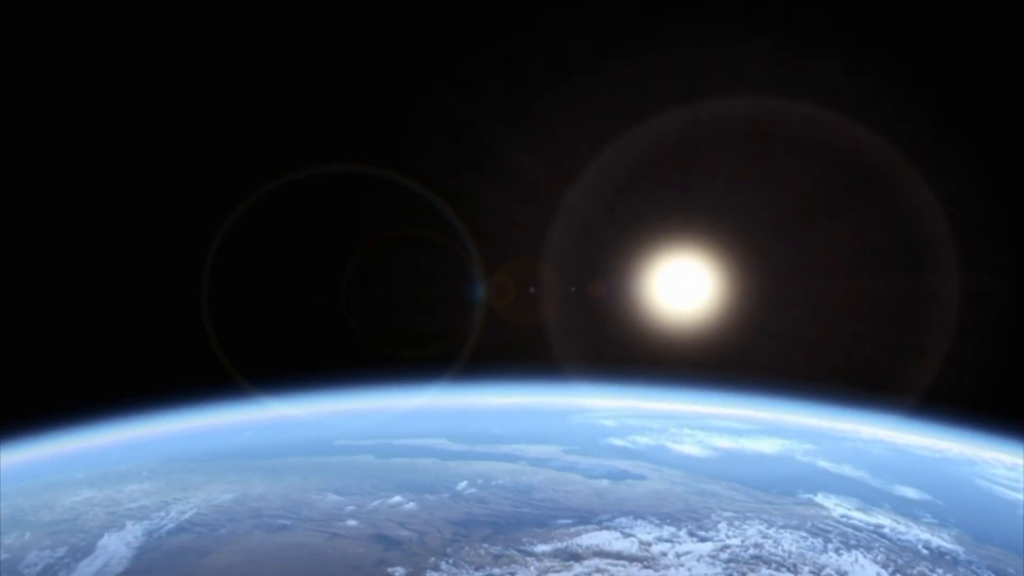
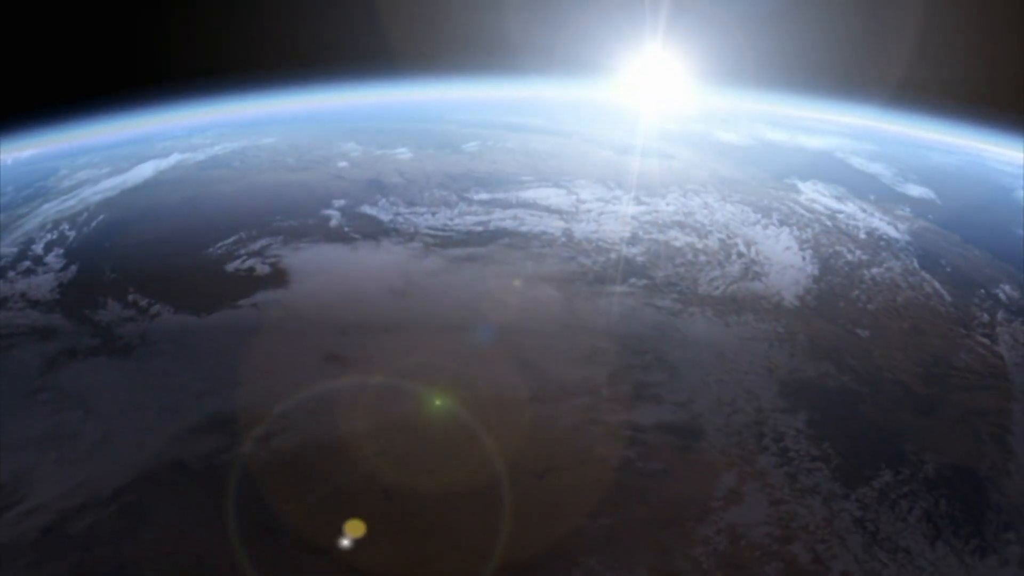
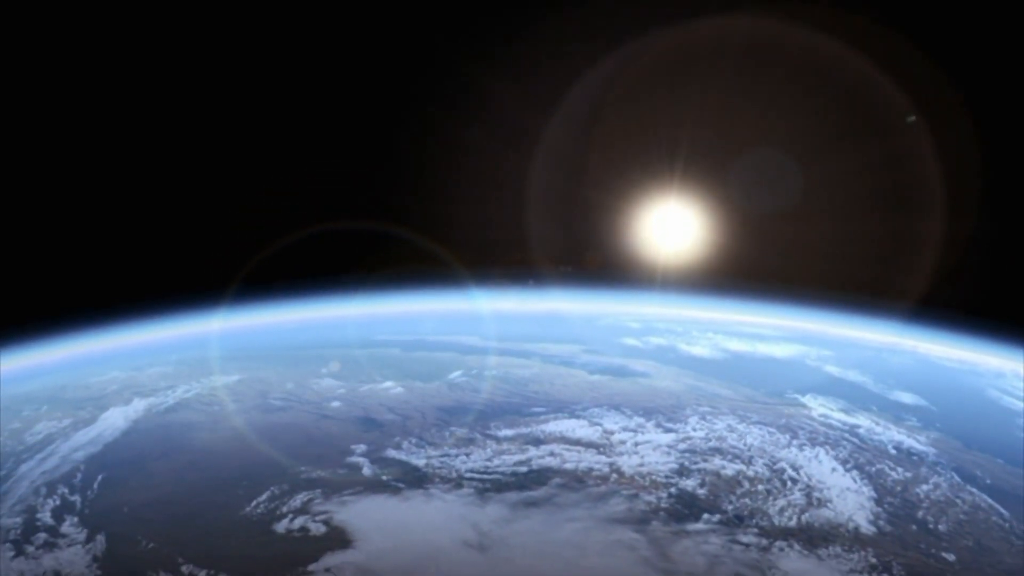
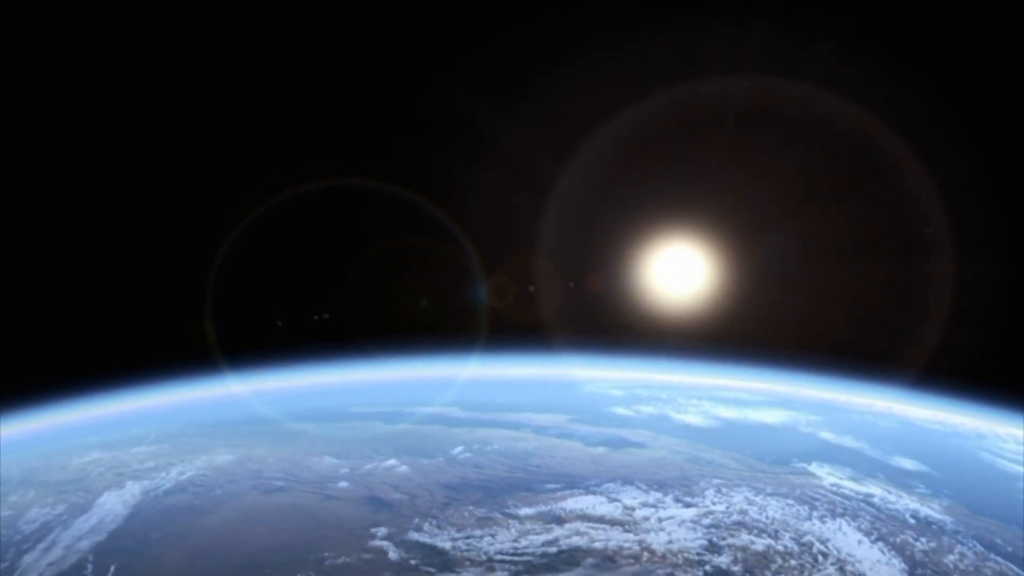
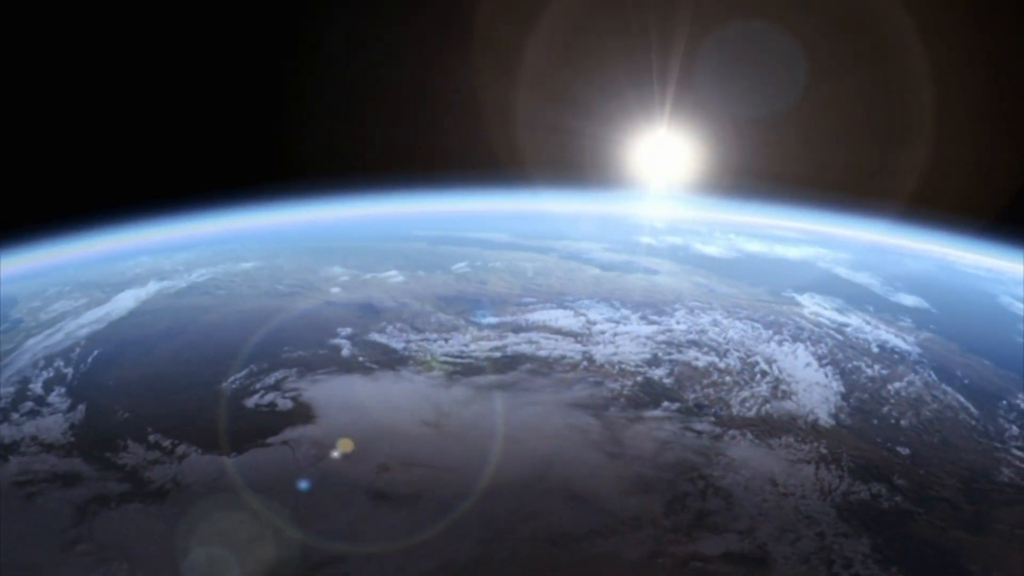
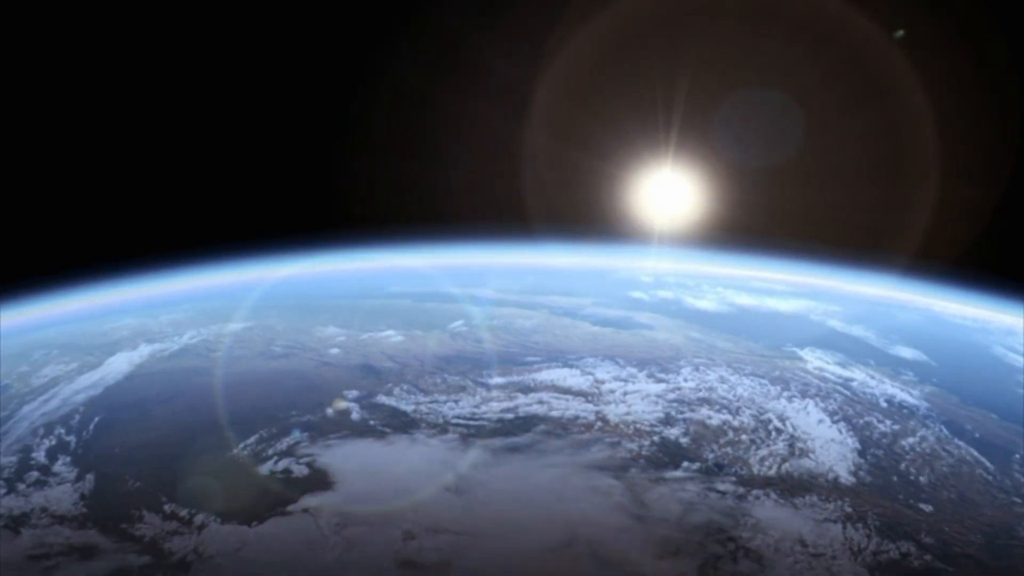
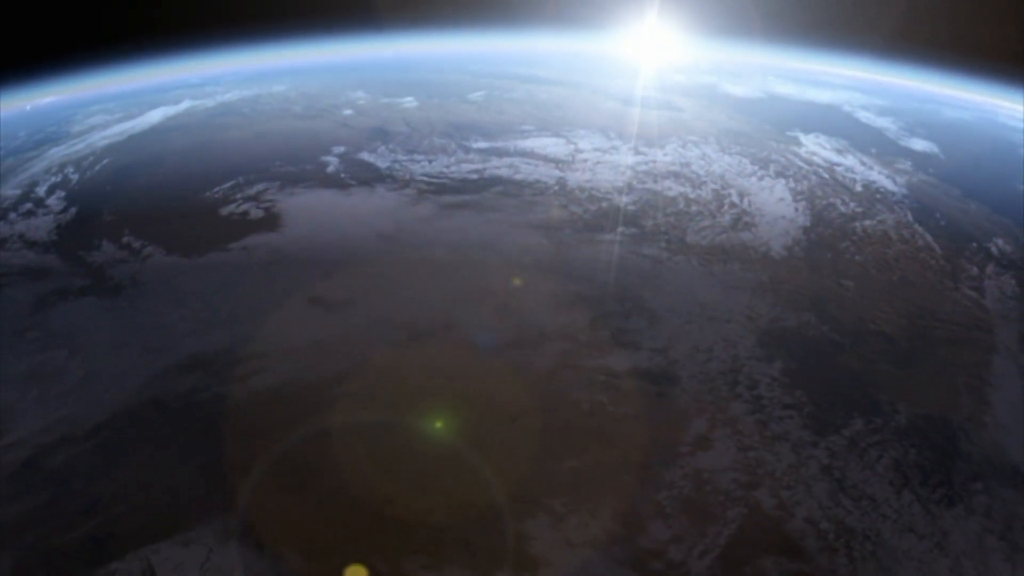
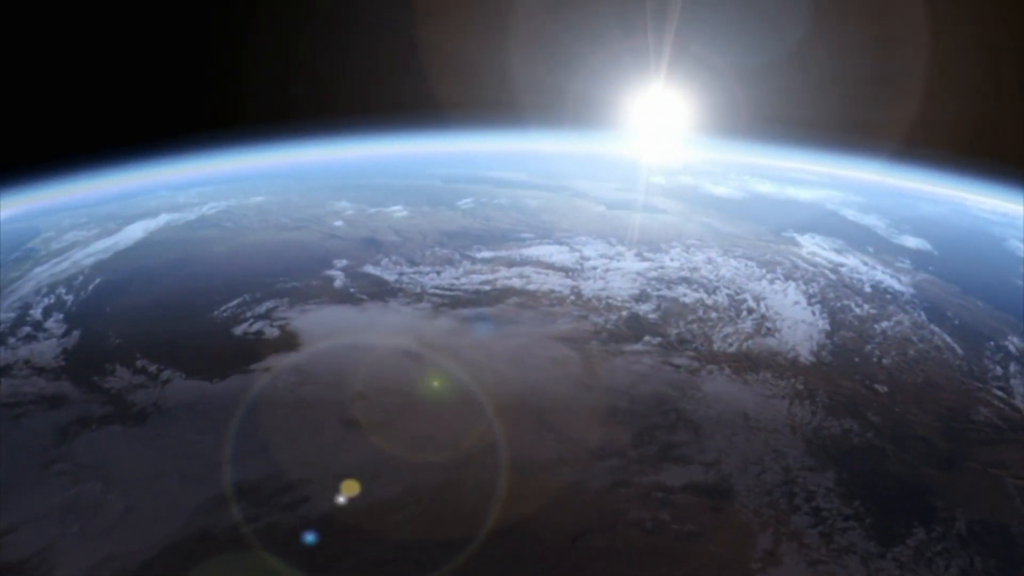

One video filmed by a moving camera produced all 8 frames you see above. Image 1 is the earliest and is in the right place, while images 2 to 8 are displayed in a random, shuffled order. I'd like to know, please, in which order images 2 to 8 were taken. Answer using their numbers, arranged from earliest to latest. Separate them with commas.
4, 3, 6, 5, 8, 2, 7
